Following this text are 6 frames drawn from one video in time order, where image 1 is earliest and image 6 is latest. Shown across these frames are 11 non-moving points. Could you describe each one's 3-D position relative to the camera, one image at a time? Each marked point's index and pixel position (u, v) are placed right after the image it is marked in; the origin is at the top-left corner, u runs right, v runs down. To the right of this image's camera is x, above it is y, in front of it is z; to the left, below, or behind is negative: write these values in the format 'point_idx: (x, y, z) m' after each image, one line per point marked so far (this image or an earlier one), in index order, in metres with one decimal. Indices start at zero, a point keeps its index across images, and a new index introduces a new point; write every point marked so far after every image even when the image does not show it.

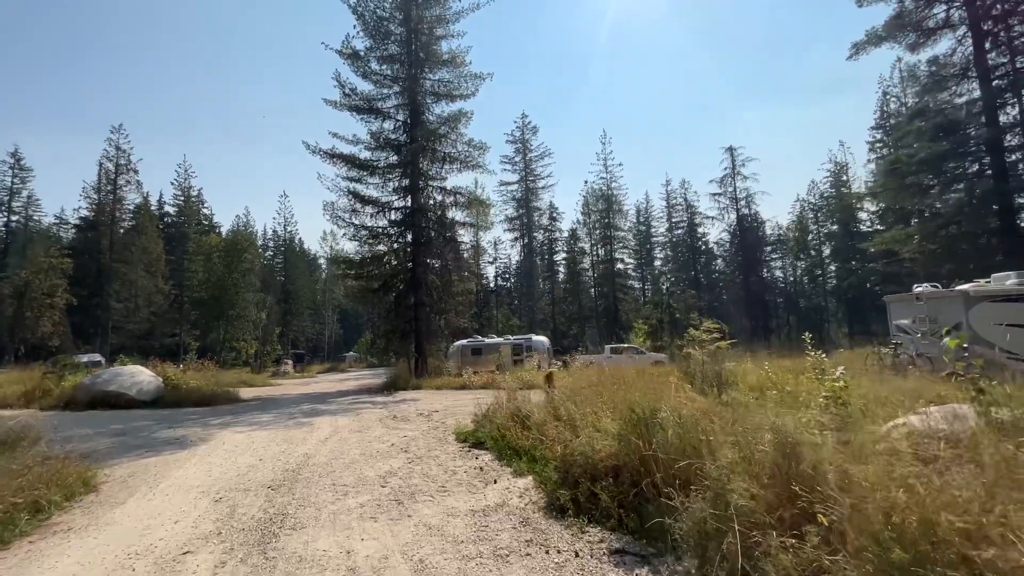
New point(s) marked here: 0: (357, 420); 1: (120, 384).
0: (-3.4, -2.9, +10.2) m
1: (-11.9, -2.9, +14.1) m
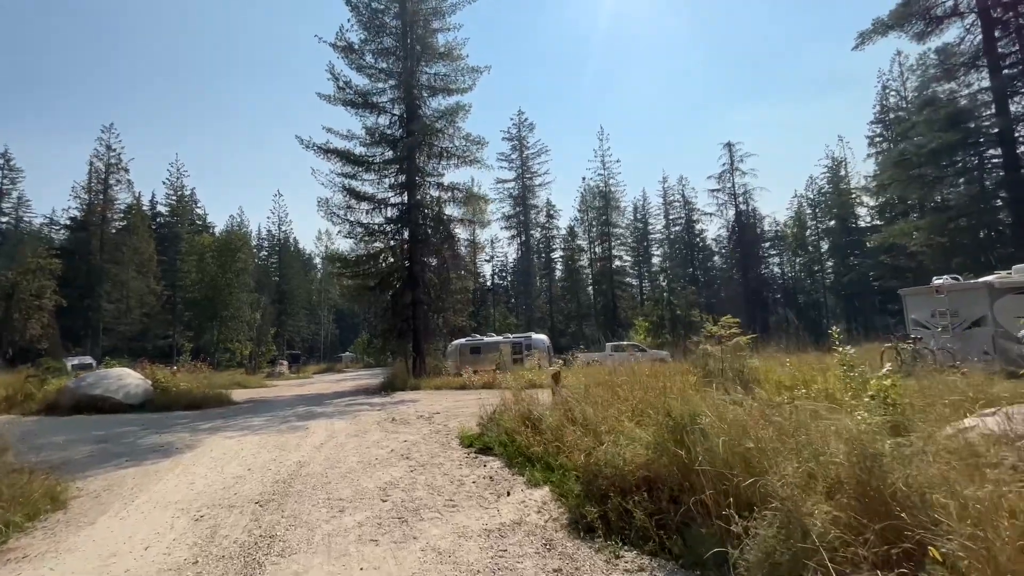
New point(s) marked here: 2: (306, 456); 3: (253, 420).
0: (-3.3, -2.8, +9.6) m
1: (-11.9, -2.9, +13.6) m
2: (-2.9, -2.4, +6.6) m
3: (-6.2, -3.2, +11.1) m
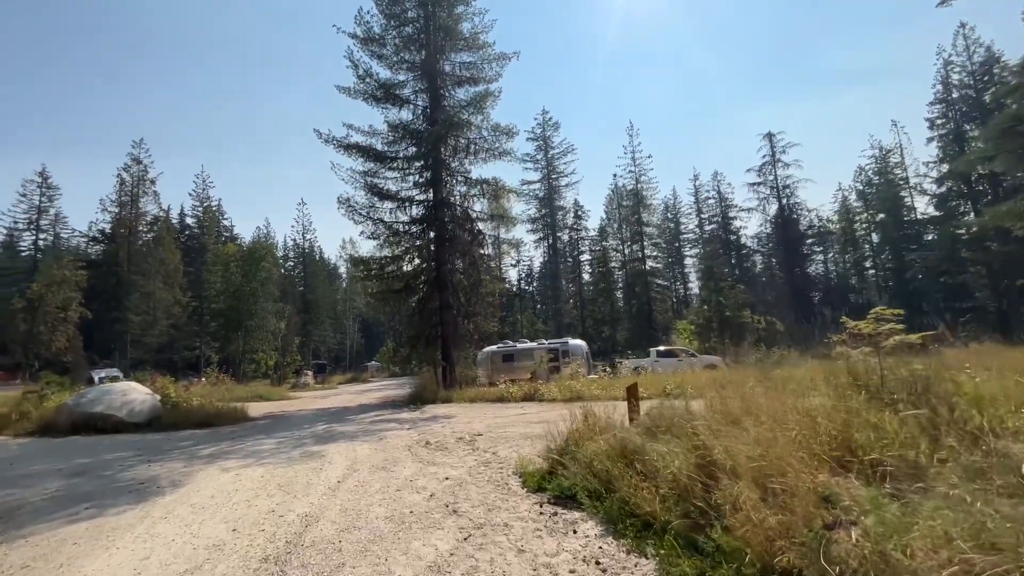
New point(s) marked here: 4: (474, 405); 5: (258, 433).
0: (-2.2, -2.7, +7.9) m
1: (-10.6, -3.1, +12.2) m
2: (-2.1, -2.3, +4.8) m
3: (-5.1, -3.2, +9.5) m
4: (-1.2, -3.6, +14.3) m
5: (-6.2, -3.5, +11.3) m
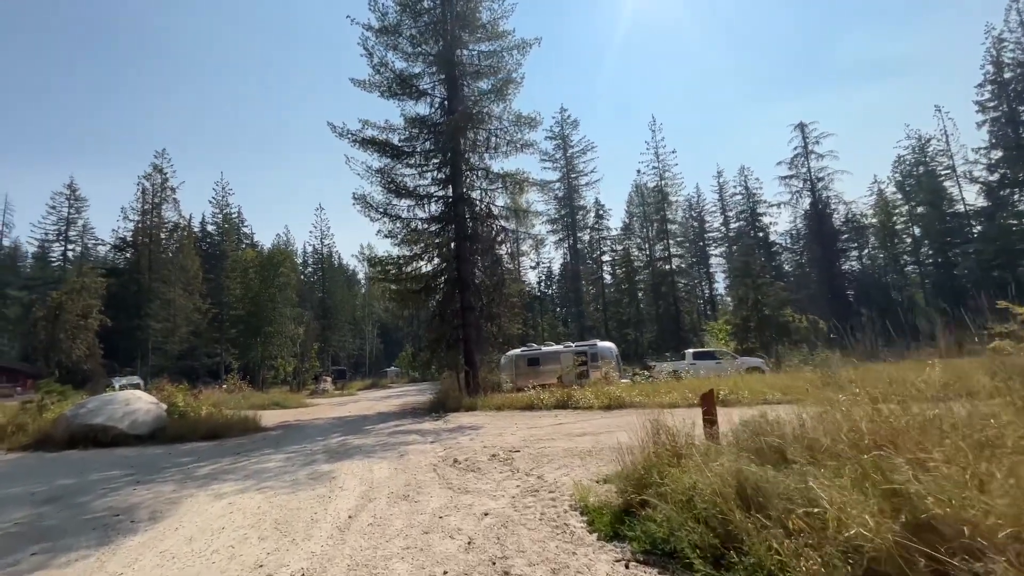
0: (-1.6, -2.6, +6.7) m
1: (-9.8, -3.1, +11.3) m
2: (-1.5, -2.1, +3.6) m
3: (-4.4, -3.1, +8.4) m
4: (-0.3, -3.5, +13.0) m
5: (-5.4, -3.5, +10.3) m
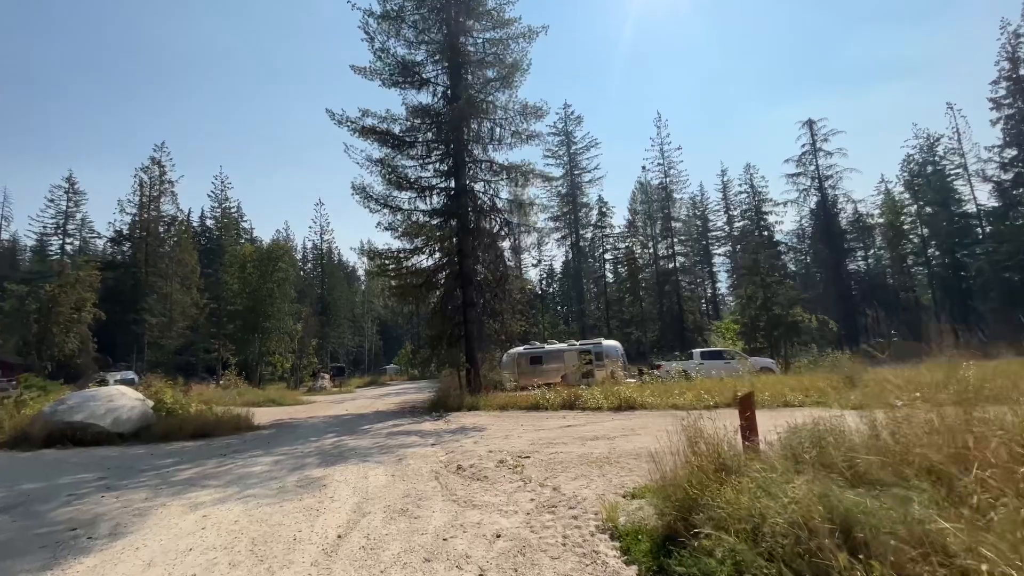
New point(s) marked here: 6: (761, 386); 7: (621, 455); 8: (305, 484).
0: (-1.5, -2.5, +6.0) m
1: (-9.7, -2.8, +10.7) m
2: (-1.4, -2.0, +3.0) m
3: (-4.2, -2.9, +7.8) m
4: (-0.1, -3.4, +12.4) m
5: (-5.3, -3.3, +9.6) m
6: (+6.5, -2.5, +12.1) m
7: (+1.5, -2.3, +6.5) m
8: (-2.7, -2.5, +6.0) m
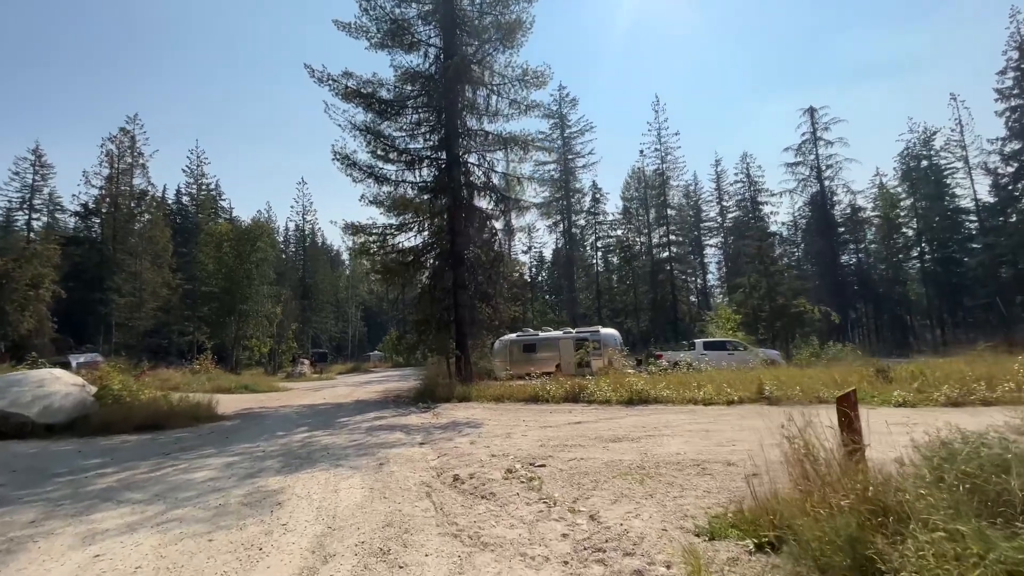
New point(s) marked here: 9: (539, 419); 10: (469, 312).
0: (-1.3, -2.0, +4.6) m
1: (-9.7, -2.1, +9.0) m
2: (-1.2, -1.6, +1.6) m
3: (-4.2, -2.4, +6.3) m
4: (-0.2, -2.8, +11.1) m
5: (-5.3, -2.7, +8.1) m
6: (+6.4, -2.1, +10.9) m
7: (+1.7, -2.0, +5.2) m
8: (-2.5, -2.1, +4.6) m
9: (+0.5, -2.5, +8.9) m
10: (-1.7, -1.0, +18.4) m
